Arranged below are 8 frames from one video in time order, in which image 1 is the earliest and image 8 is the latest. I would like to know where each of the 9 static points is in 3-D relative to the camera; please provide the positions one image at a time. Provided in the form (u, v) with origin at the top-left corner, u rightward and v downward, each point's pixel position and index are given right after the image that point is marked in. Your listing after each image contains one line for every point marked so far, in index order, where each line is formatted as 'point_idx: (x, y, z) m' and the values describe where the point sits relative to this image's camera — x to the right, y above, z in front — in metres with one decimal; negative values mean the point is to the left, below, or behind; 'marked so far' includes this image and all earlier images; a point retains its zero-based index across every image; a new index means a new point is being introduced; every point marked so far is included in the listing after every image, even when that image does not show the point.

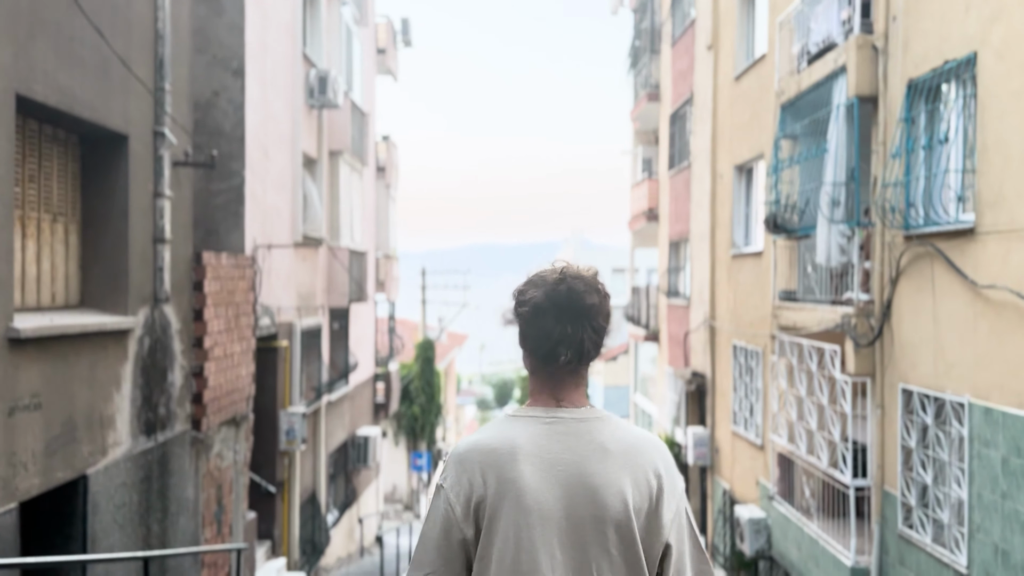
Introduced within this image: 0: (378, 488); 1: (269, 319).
0: (-3.1, -4.6, +18.8) m
1: (-3.1, -0.4, +10.5) m
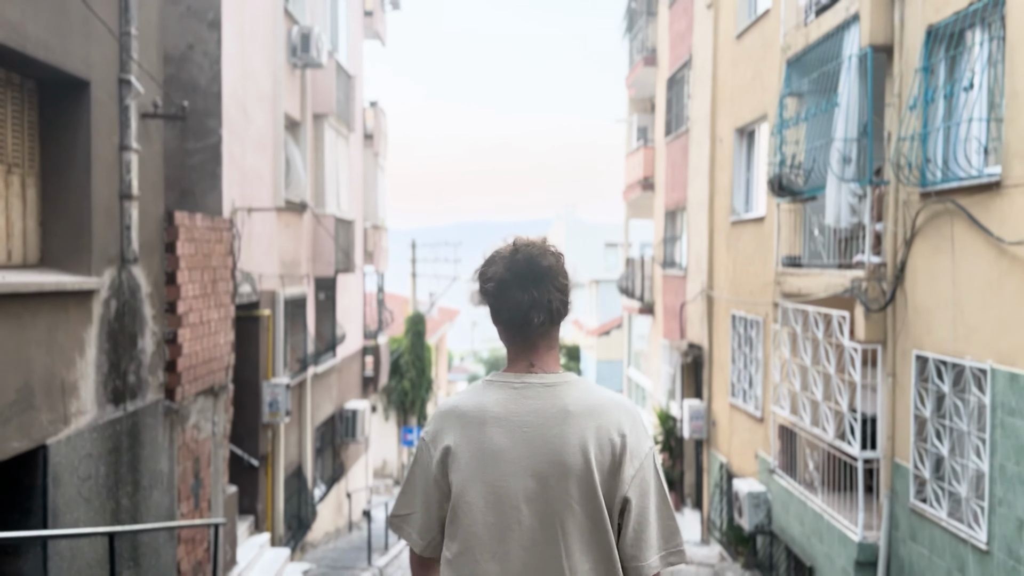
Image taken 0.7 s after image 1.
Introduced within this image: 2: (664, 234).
0: (-3.3, -3.9, +18.4) m
1: (-3.2, 0.0, +10.1) m
2: (+2.9, +1.0, +15.6) m
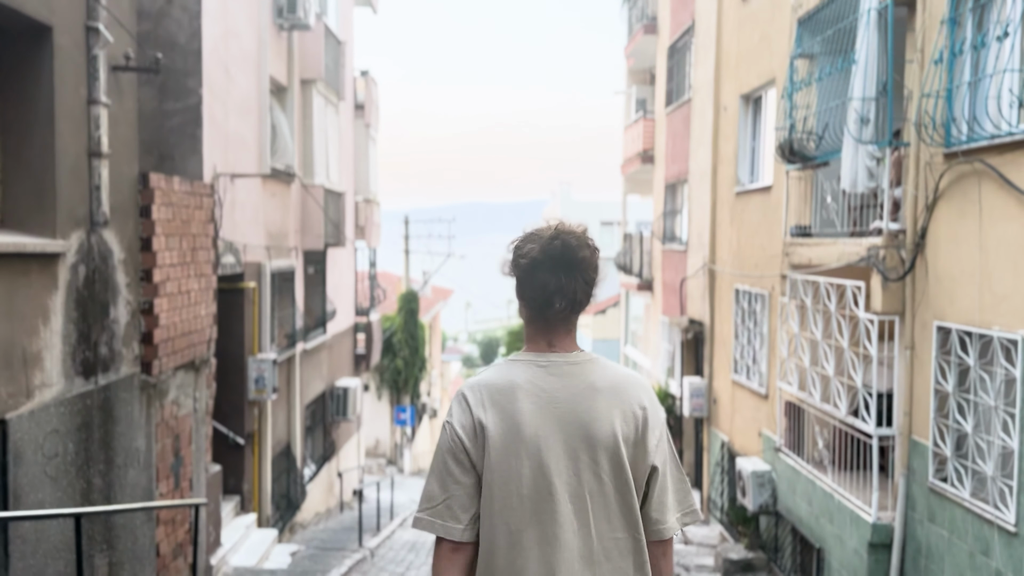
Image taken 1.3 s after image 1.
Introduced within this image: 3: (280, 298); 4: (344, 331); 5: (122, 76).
0: (-3.4, -3.4, +18.0) m
1: (-3.3, +0.4, +9.6) m
2: (+2.8, +1.5, +15.2) m
3: (-3.3, -0.1, +11.7) m
4: (-3.4, -0.9, +16.4) m
5: (-3.2, +1.8, +6.8) m
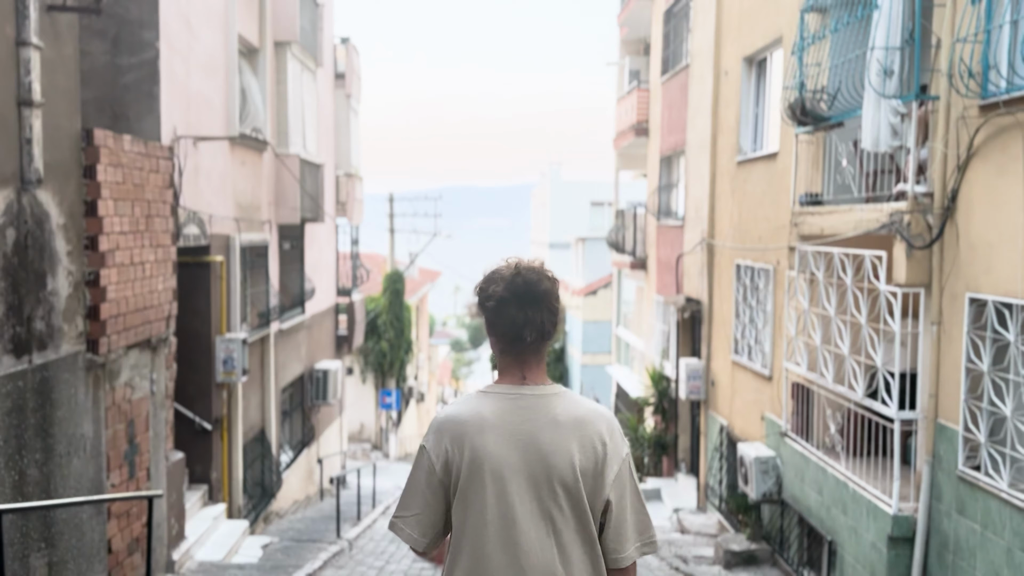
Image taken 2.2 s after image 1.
0: (-3.6, -2.9, +17.4) m
1: (-3.4, +0.6, +8.9) m
2: (+2.6, +1.9, +14.5) m
3: (-3.5, +0.2, +10.9) m
4: (-3.6, -0.4, +15.7) m
5: (-3.3, +2.0, +6.0) m
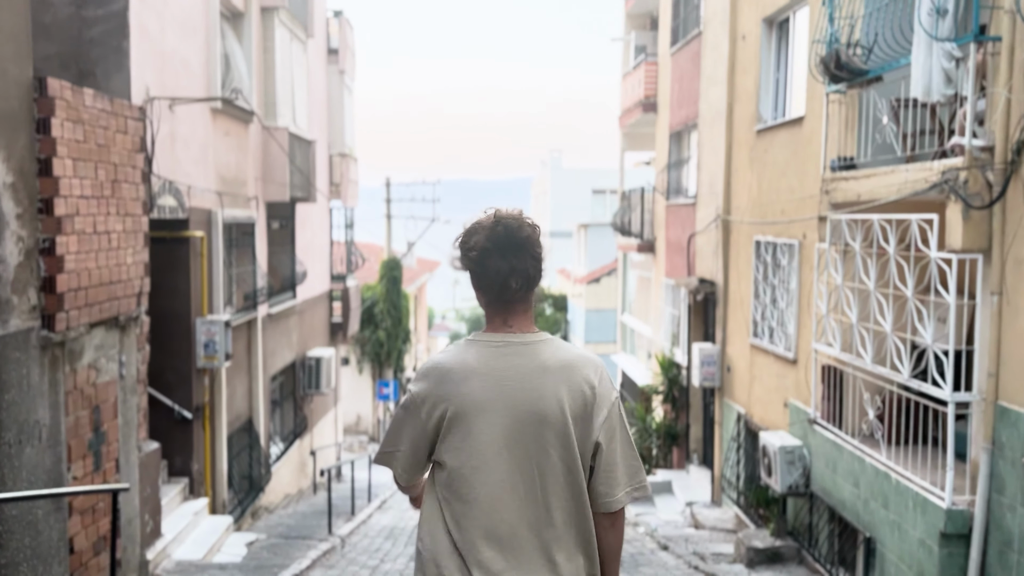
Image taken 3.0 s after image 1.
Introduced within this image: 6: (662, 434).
0: (-3.6, -2.6, +16.7) m
1: (-3.4, +0.9, +8.2) m
2: (+2.7, +2.2, +13.8) m
3: (-3.4, +0.4, +10.2) m
4: (-3.6, -0.2, +15.0) m
5: (-3.3, +2.2, +5.3) m
6: (+2.4, -2.3, +13.1) m
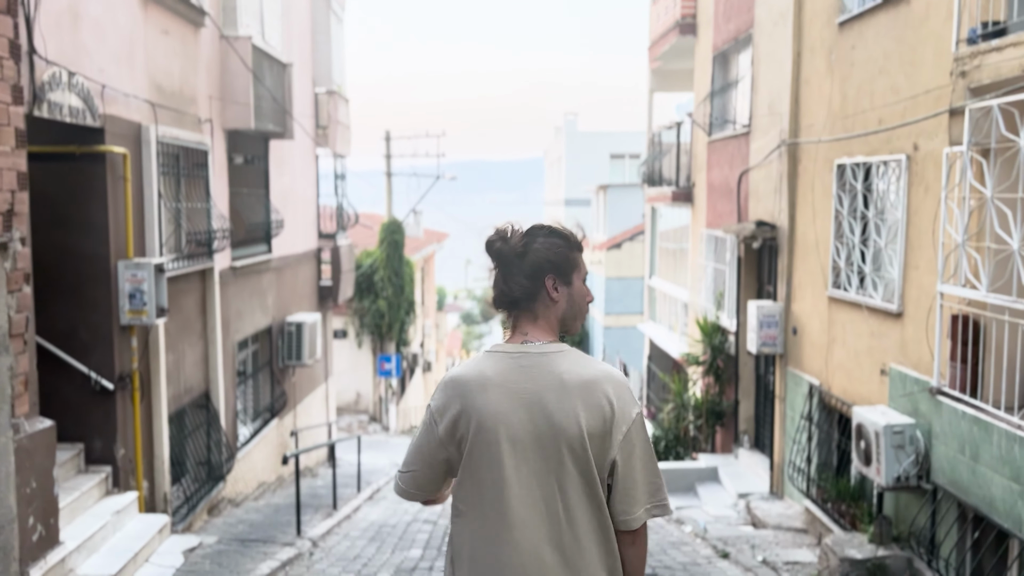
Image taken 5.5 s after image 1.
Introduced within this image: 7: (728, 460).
0: (-3.3, -1.9, +14.7) m
1: (-3.2, +1.4, +6.1) m
2: (+2.8, +2.9, +11.7) m
3: (-3.3, +1.0, +8.2) m
4: (-3.3, +0.5, +13.0) m
5: (-3.2, +2.7, +3.2) m
6: (+2.6, -1.7, +11.1) m
7: (+2.8, -2.2, +10.6) m
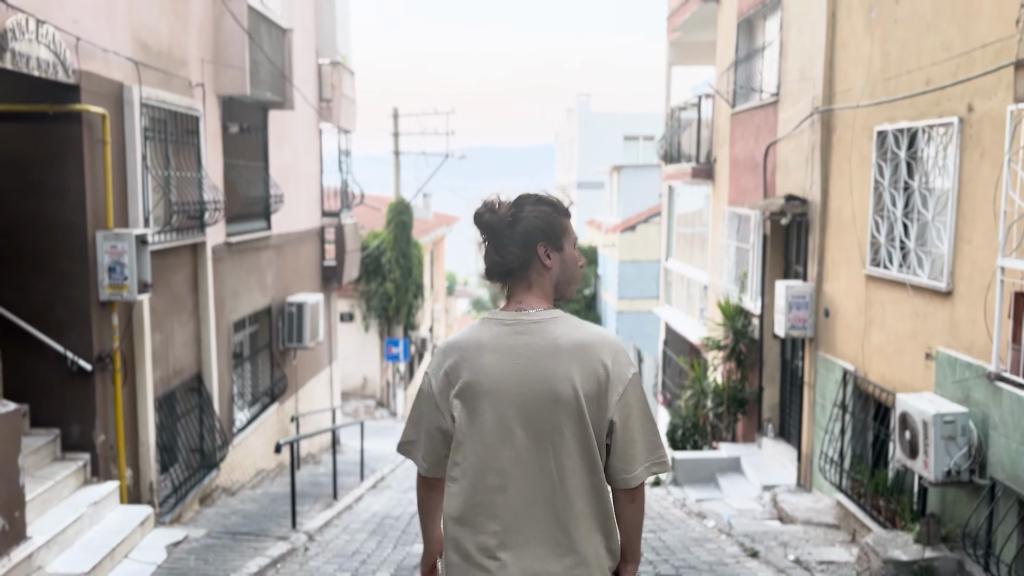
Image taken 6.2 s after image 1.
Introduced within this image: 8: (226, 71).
0: (-3.2, -1.6, +14.3) m
1: (-3.2, +1.6, +5.6) m
2: (+3.0, +3.1, +11.0) m
3: (-3.2, +1.3, +7.7) m
4: (-3.2, +0.8, +12.4) m
5: (-3.2, +2.8, +2.7) m
6: (+2.7, -1.4, +10.5) m
7: (+2.9, -2.0, +10.0) m
8: (-3.0, +2.3, +8.7) m
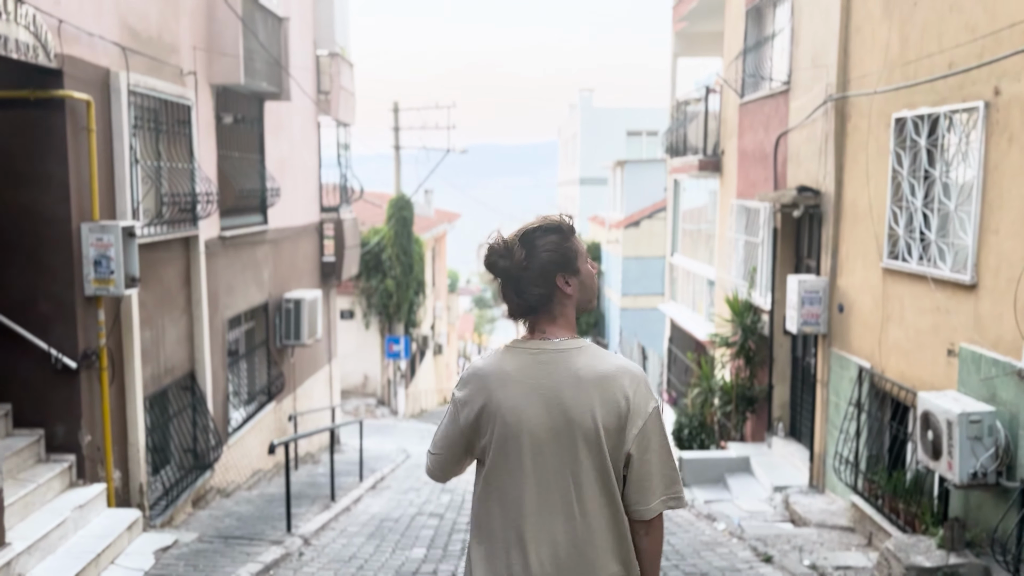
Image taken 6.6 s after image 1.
0: (-3.1, -1.5, +14.0) m
1: (-3.1, +1.7, +5.3) m
2: (+3.0, +3.2, +10.7) m
3: (-3.2, +1.3, +7.4) m
4: (-3.1, +0.9, +12.2) m
5: (-3.2, +2.9, +2.4) m
6: (+2.8, -1.4, +10.2) m
7: (+3.0, -1.9, +9.8) m
8: (-3.0, +2.3, +8.4) m
